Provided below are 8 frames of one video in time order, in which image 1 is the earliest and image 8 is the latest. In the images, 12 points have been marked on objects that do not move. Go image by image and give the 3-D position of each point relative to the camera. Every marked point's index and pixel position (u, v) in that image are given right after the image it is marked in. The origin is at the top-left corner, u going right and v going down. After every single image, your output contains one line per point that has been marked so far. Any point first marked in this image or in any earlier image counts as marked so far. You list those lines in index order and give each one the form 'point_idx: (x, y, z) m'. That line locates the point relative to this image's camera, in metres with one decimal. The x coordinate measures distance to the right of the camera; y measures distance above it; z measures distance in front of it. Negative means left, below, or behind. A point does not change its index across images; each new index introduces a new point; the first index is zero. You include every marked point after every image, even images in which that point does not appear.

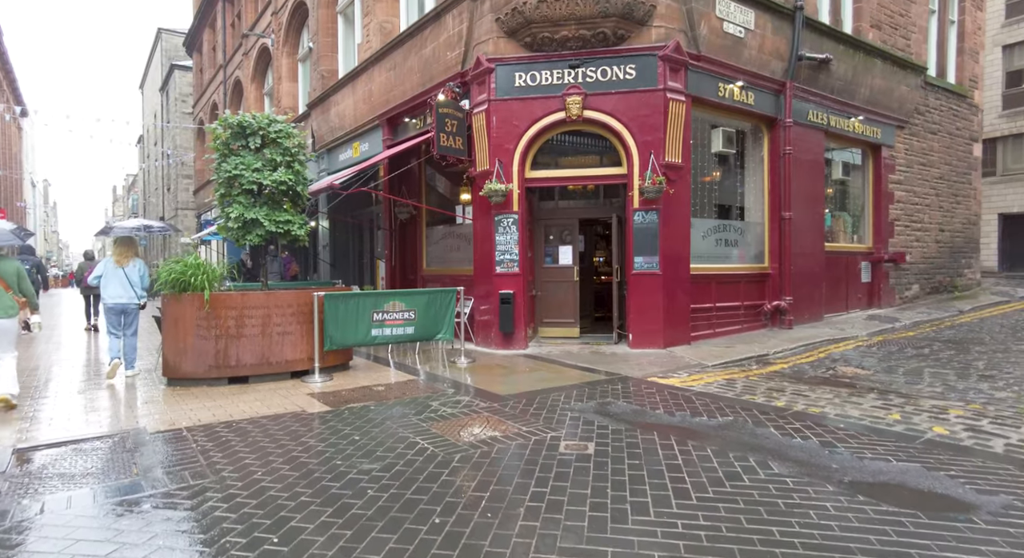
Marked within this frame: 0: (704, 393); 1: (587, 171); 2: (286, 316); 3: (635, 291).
0: (+2.2, -1.3, +6.8) m
1: (+1.3, +1.9, +10.0) m
2: (-3.0, -0.5, +7.7) m
3: (+2.1, -0.2, +9.7) m
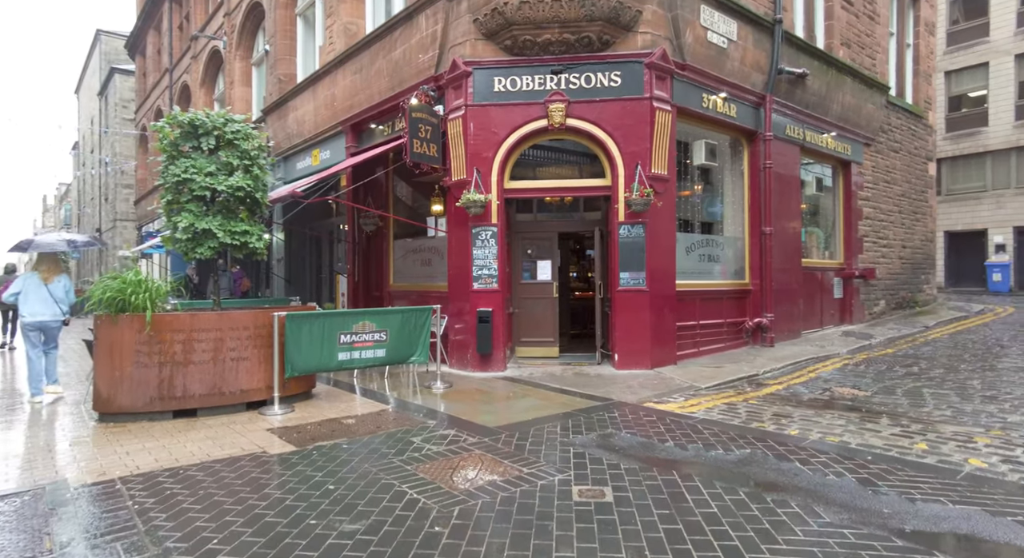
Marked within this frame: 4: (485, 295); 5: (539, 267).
0: (+2.1, -1.5, +6.3) m
1: (+0.9, +1.6, +9.5) m
2: (-3.1, -0.7, +6.8) m
3: (+1.7, -0.5, +9.2) m
4: (-0.4, -0.3, +9.4) m
5: (+0.5, +0.2, +10.7) m
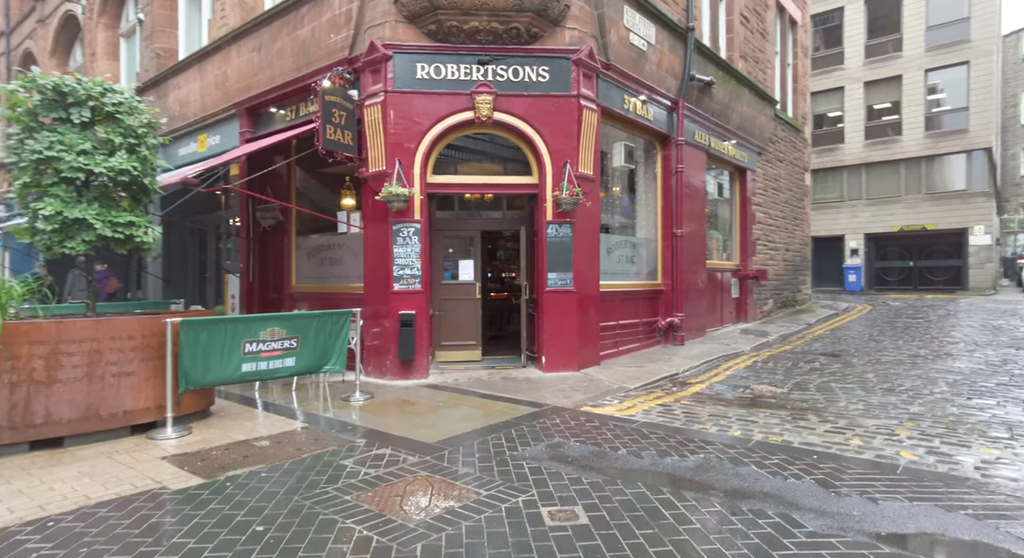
0: (+1.5, -1.5, +6.2) m
1: (-0.3, +1.6, +9.1) m
2: (-3.8, -0.7, +5.7) m
3: (+0.6, -0.5, +8.9) m
4: (-1.6, -0.3, +8.7) m
5: (-0.9, +0.2, +10.2) m
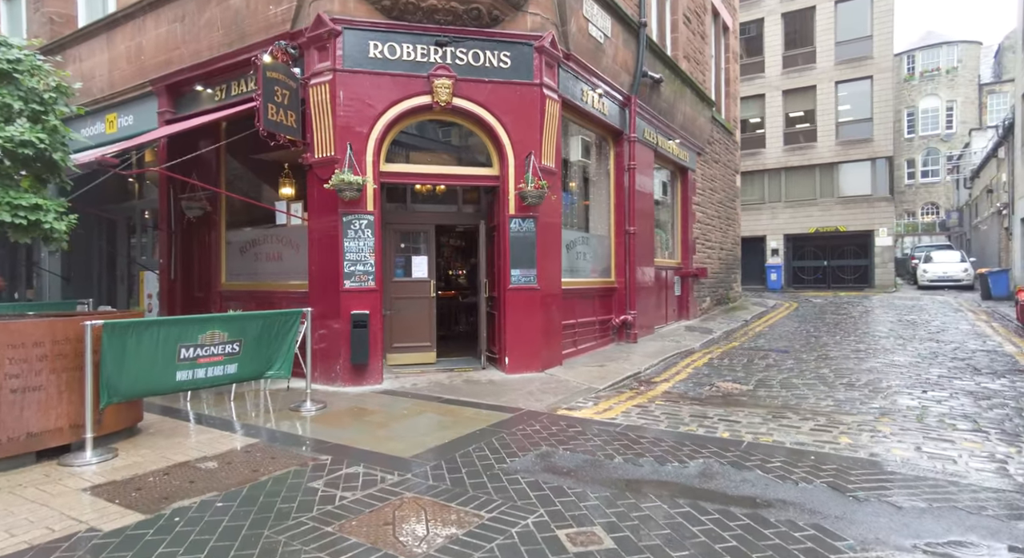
0: (+1.3, -1.5, +5.9) m
1: (-0.9, +1.6, +8.6) m
2: (-3.9, -0.7, +4.7) m
3: (0.0, -0.4, +8.5) m
4: (-2.1, -0.2, +8.0) m
5: (-1.6, +0.2, +9.6) m
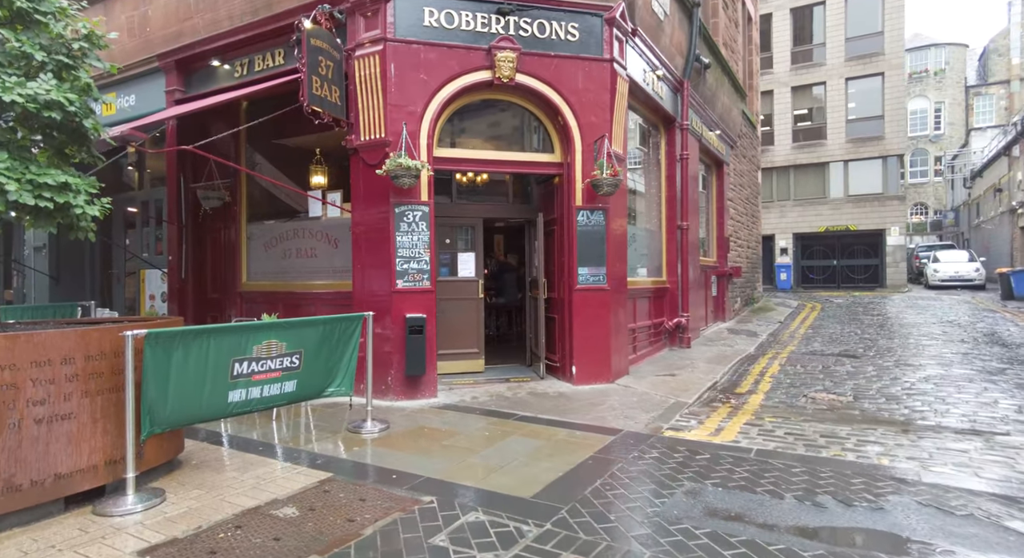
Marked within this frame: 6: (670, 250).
0: (+2.2, -1.5, +5.1) m
1: (0.0, +1.6, +7.6) m
2: (-2.9, -0.7, +3.7) m
3: (+0.9, -0.4, +7.6) m
4: (-1.2, -0.2, +7.0) m
5: (-0.8, +0.3, +8.6) m
6: (+2.9, +0.5, +10.8) m
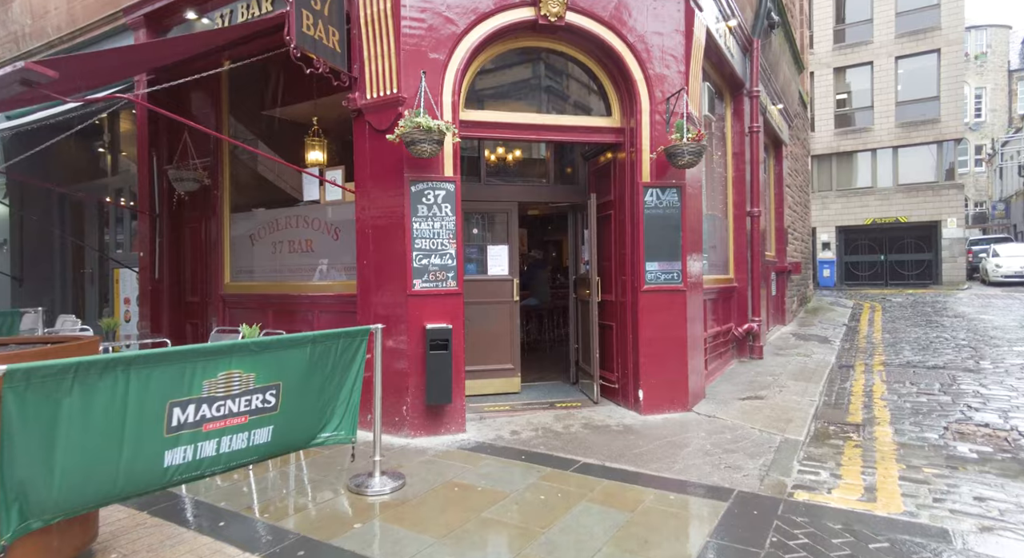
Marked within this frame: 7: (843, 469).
0: (+2.7, -1.5, +3.4) m
1: (+0.5, +1.6, +6.0) m
2: (-2.5, -0.7, +2.1) m
3: (+1.4, -0.4, +5.9) m
4: (-0.7, -0.2, +5.4) m
5: (-0.3, +0.3, +6.9) m
6: (+3.5, +0.6, +9.0) m
7: (+2.5, -1.5, +4.5) m
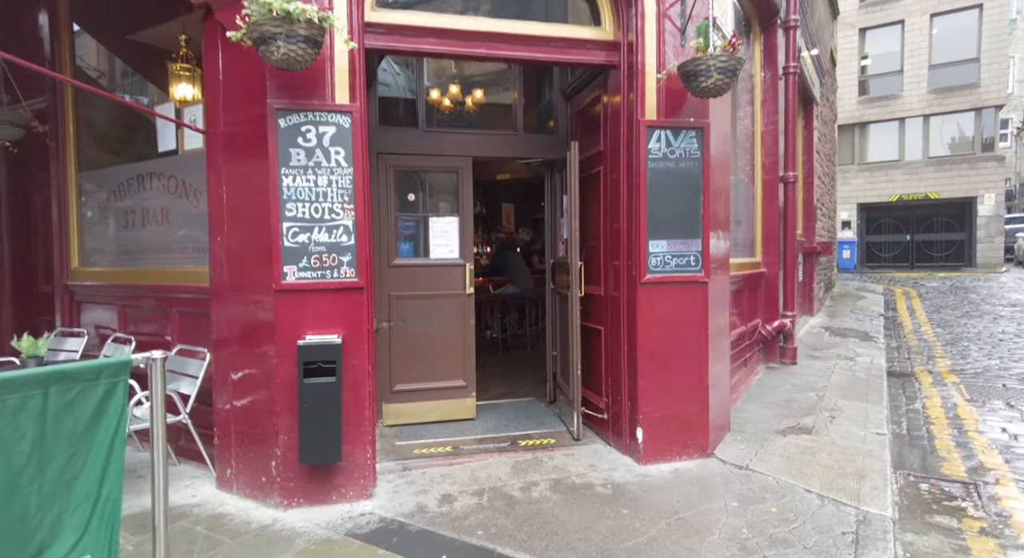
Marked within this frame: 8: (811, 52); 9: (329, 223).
0: (+2.2, -1.5, +1.5) m
1: (+0.1, +1.7, +4.0) m
2: (-2.9, -0.7, +0.2) m
3: (+0.9, -0.3, +4.0) m
4: (-1.1, -0.1, +3.5) m
5: (-0.7, +0.4, +5.0) m
6: (+3.0, +0.8, +7.1) m
7: (+2.1, -1.4, +2.6) m
8: (+4.7, +3.6, +9.3) m
9: (-1.1, +0.3, +3.5) m
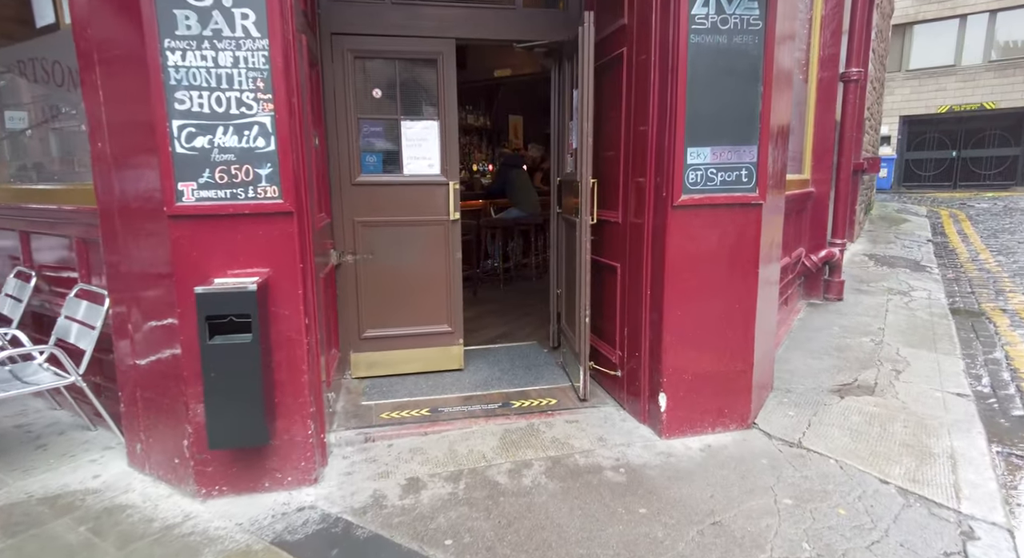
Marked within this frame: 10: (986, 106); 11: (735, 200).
0: (+2.1, -1.4, +0.6) m
1: (0.0, +2.1, +2.7) m
2: (-3.1, -0.8, -0.6) m
3: (+0.9, +0.1, +3.0) m
4: (-1.2, +0.2, +2.5) m
5: (-0.7, +0.9, +3.9) m
6: (+3.1, +1.6, +5.8) m
7: (+2.0, -1.2, +1.8) m
8: (+4.8, +4.7, +7.6) m
9: (-1.2, +0.7, +2.5) m
10: (+15.4, +5.6, +19.3) m
11: (+1.1, +0.4, +3.0) m
